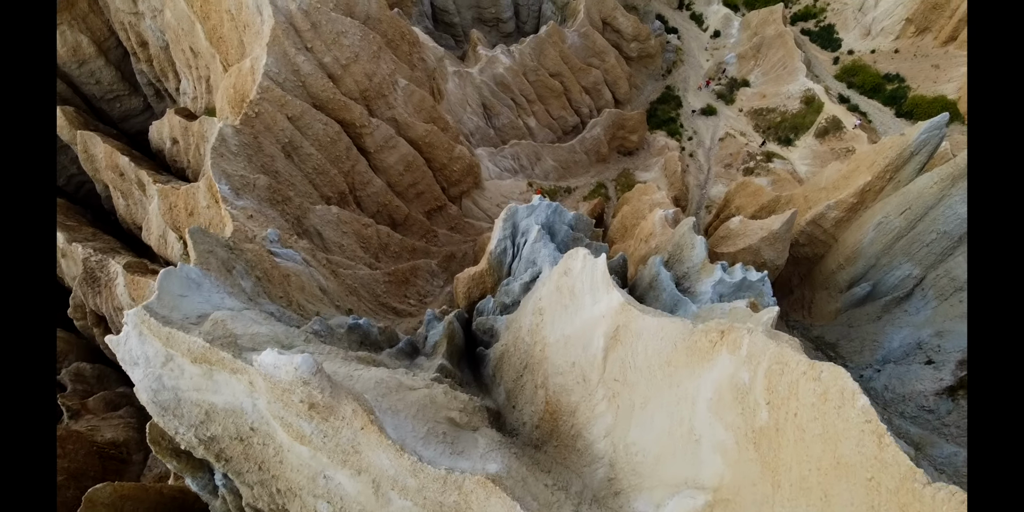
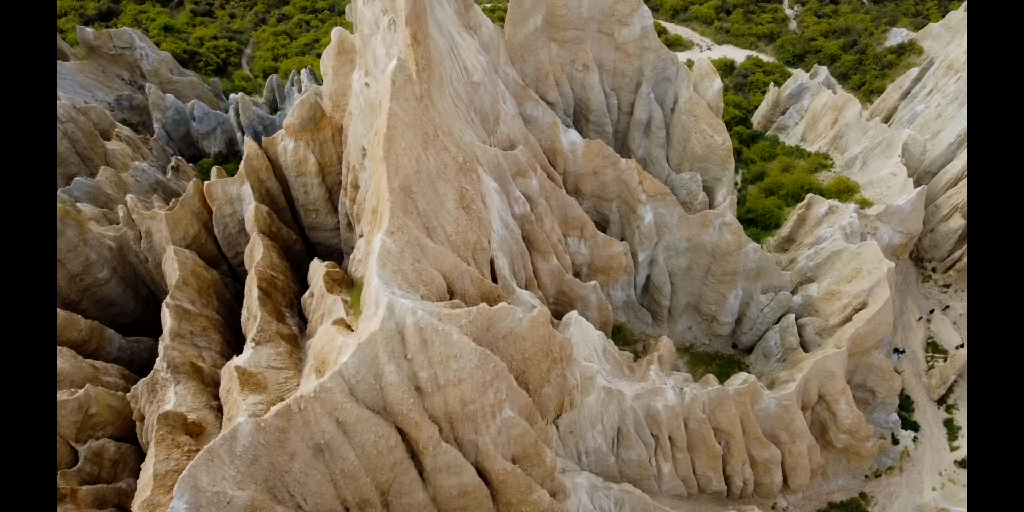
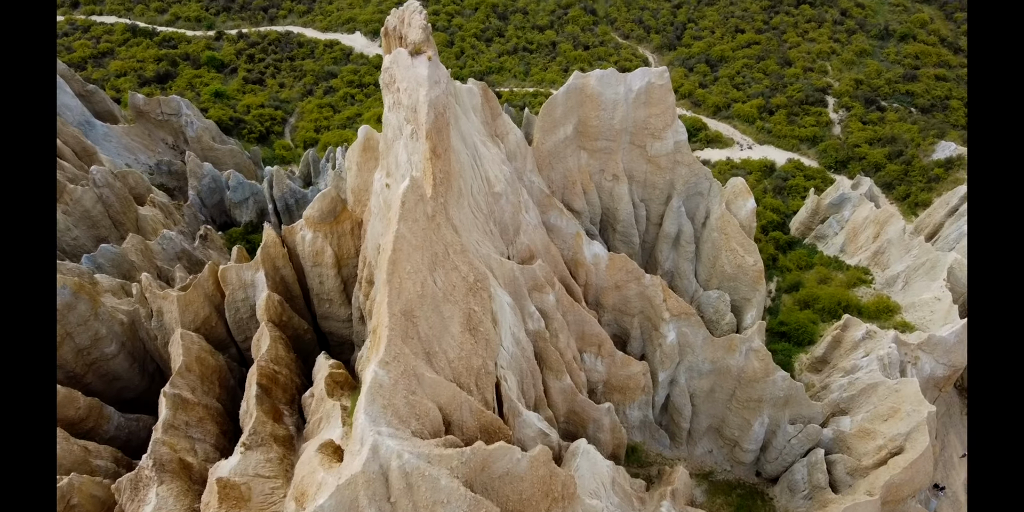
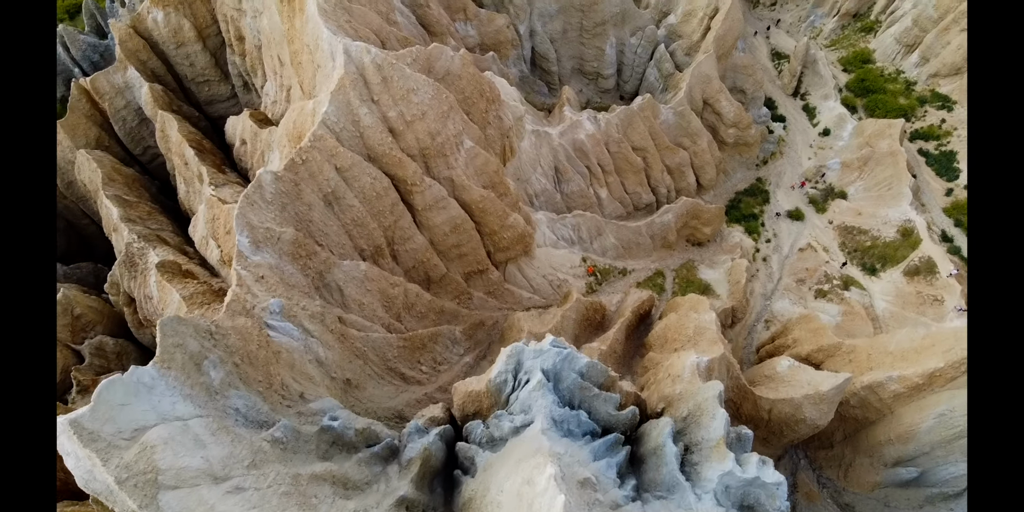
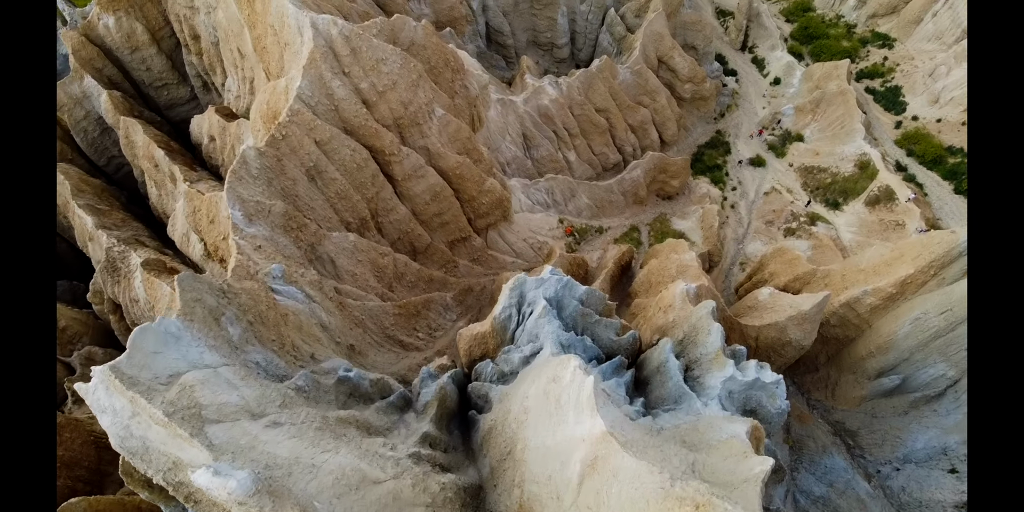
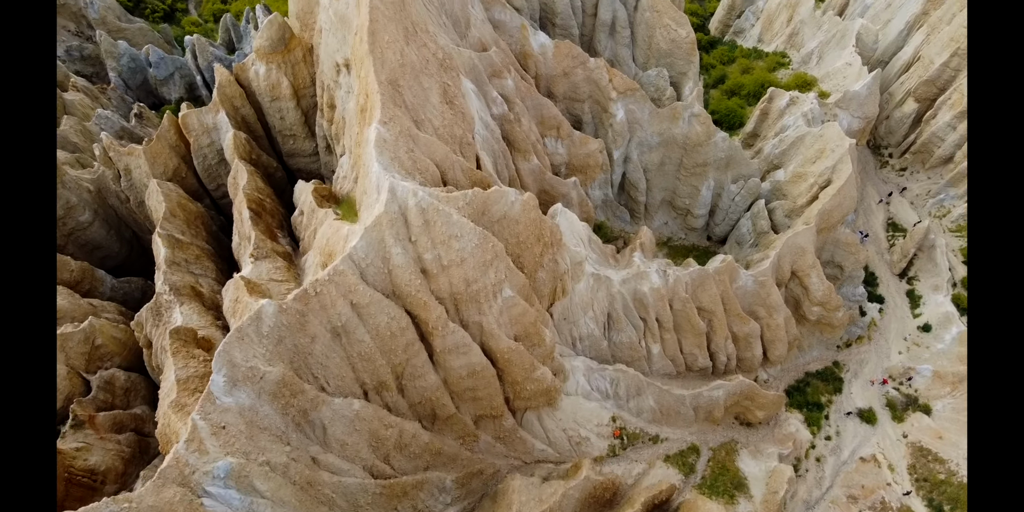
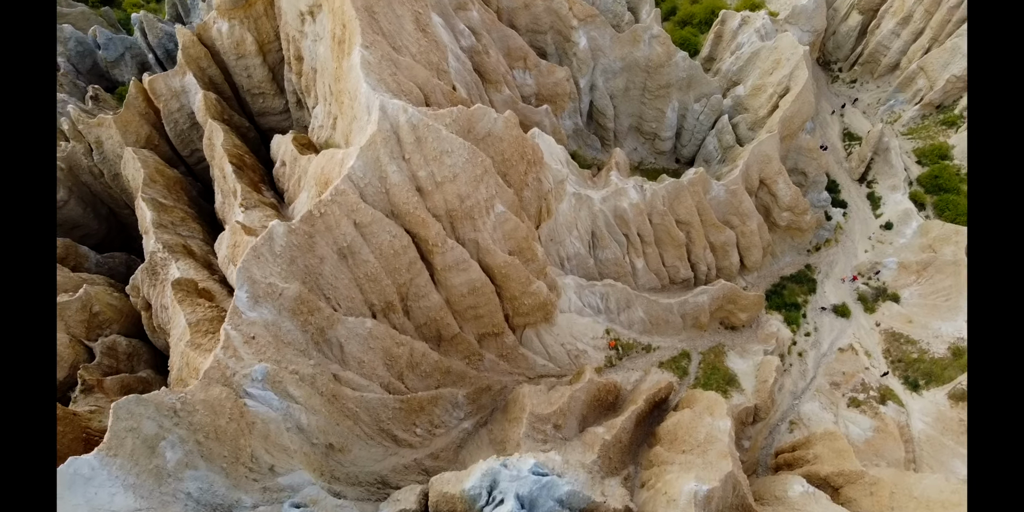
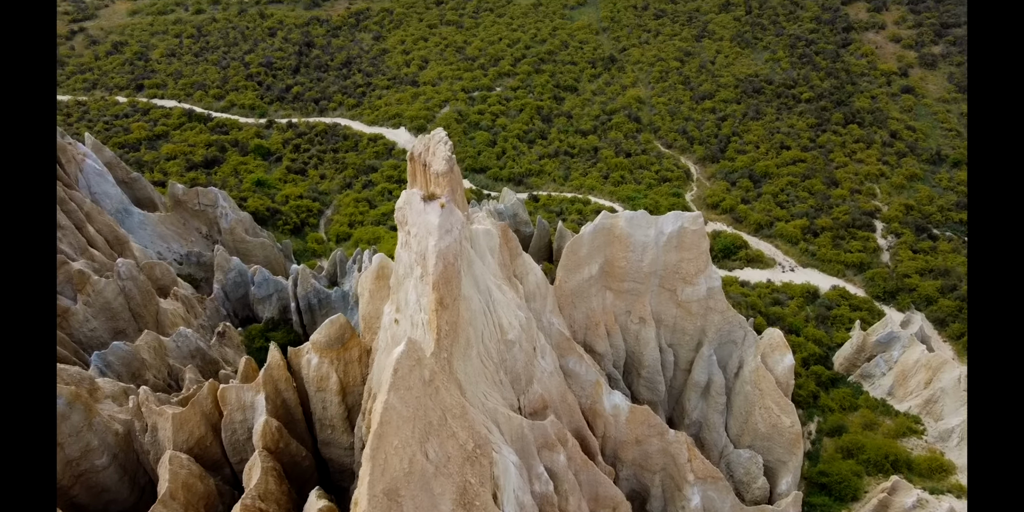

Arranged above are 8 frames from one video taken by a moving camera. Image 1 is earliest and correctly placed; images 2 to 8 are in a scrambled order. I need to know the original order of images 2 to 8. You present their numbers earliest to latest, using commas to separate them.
5, 4, 7, 6, 2, 3, 8
